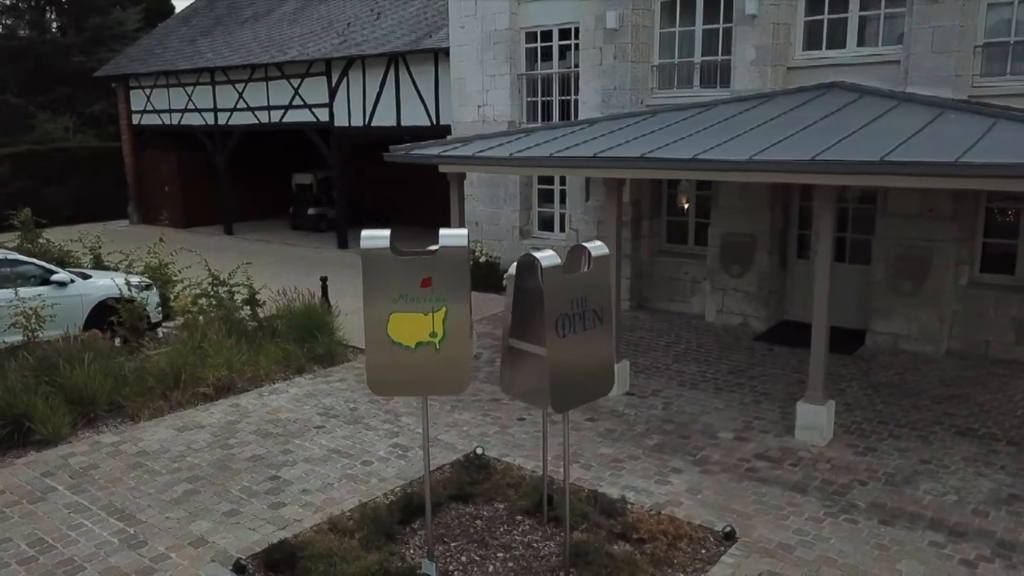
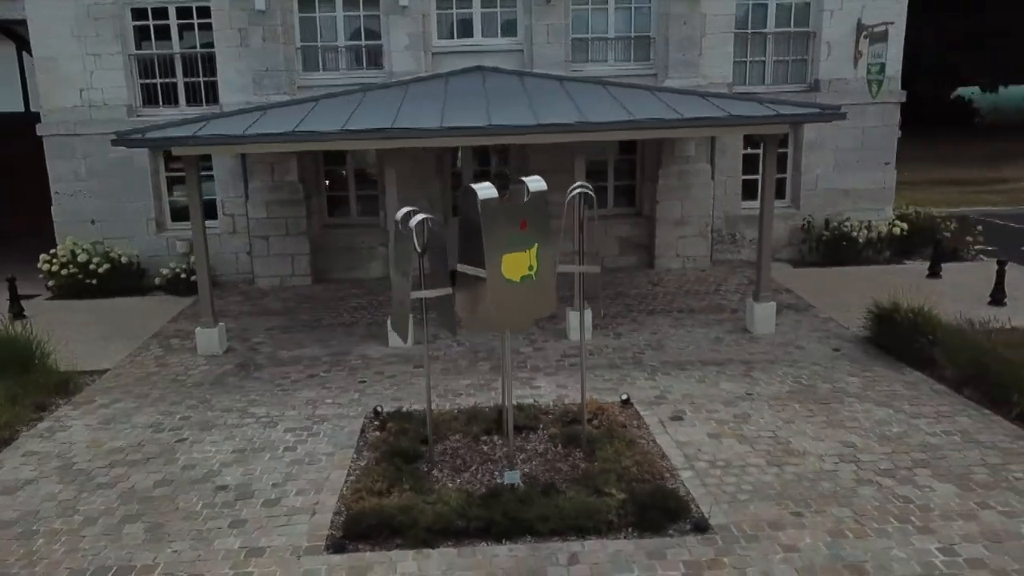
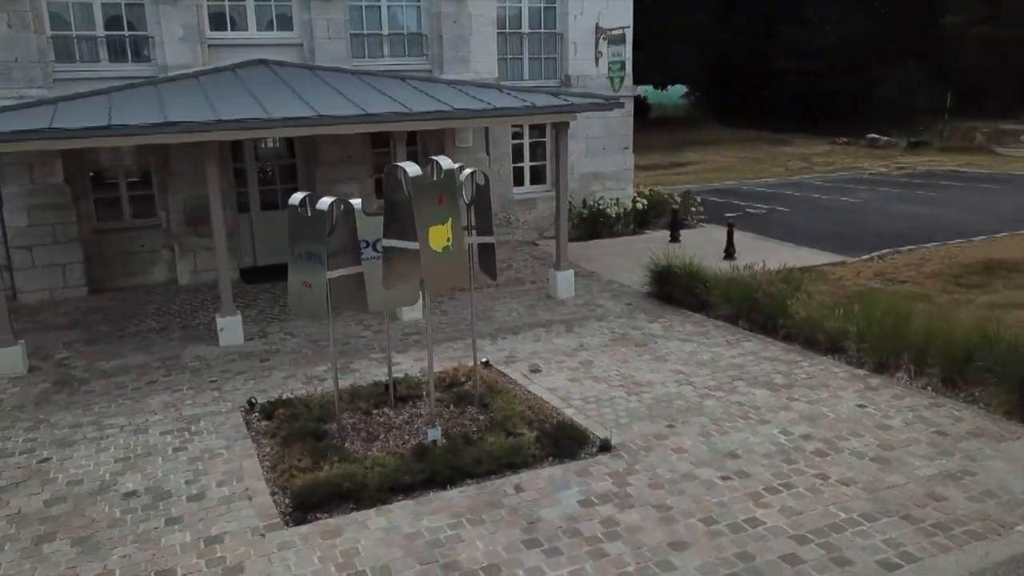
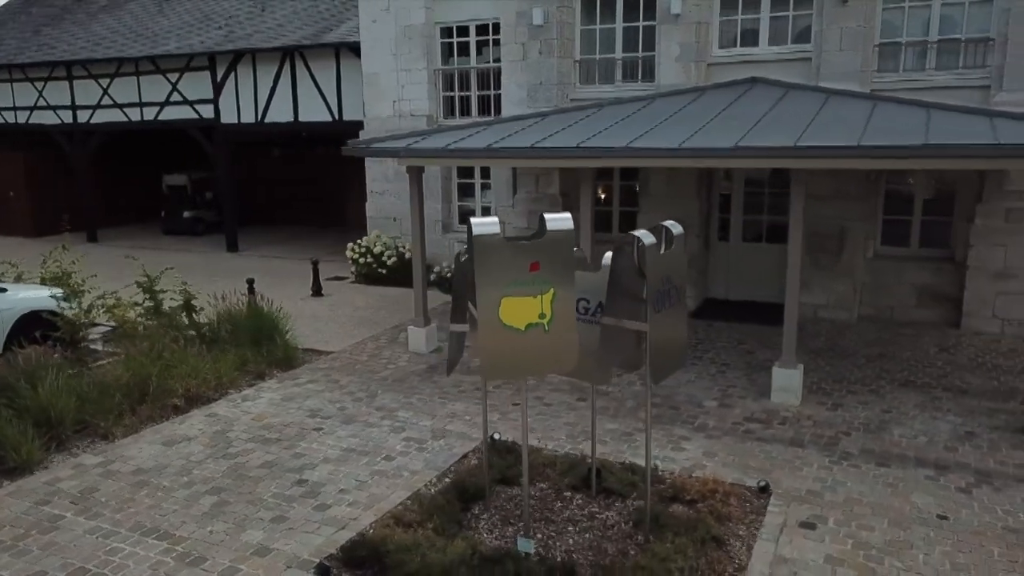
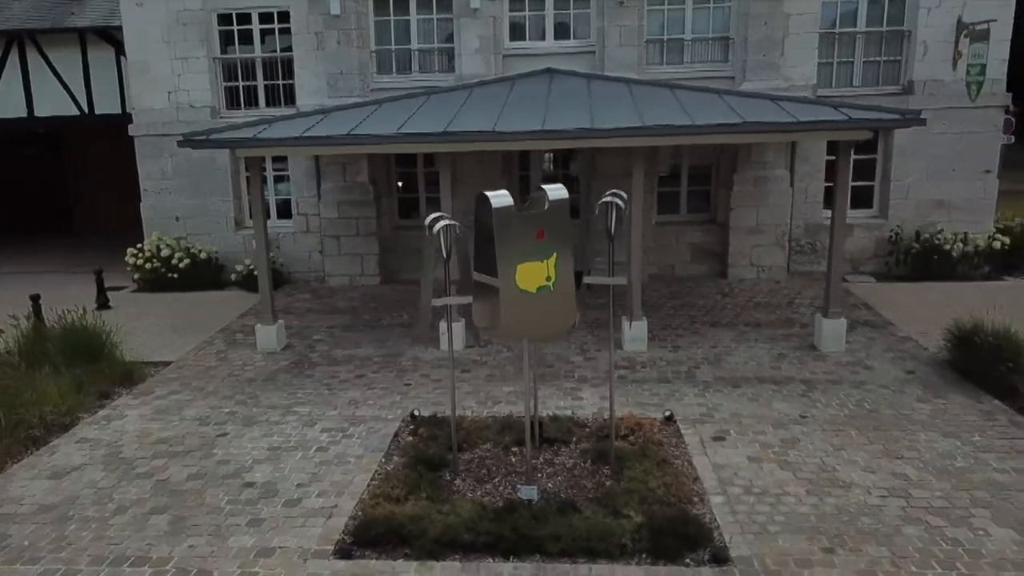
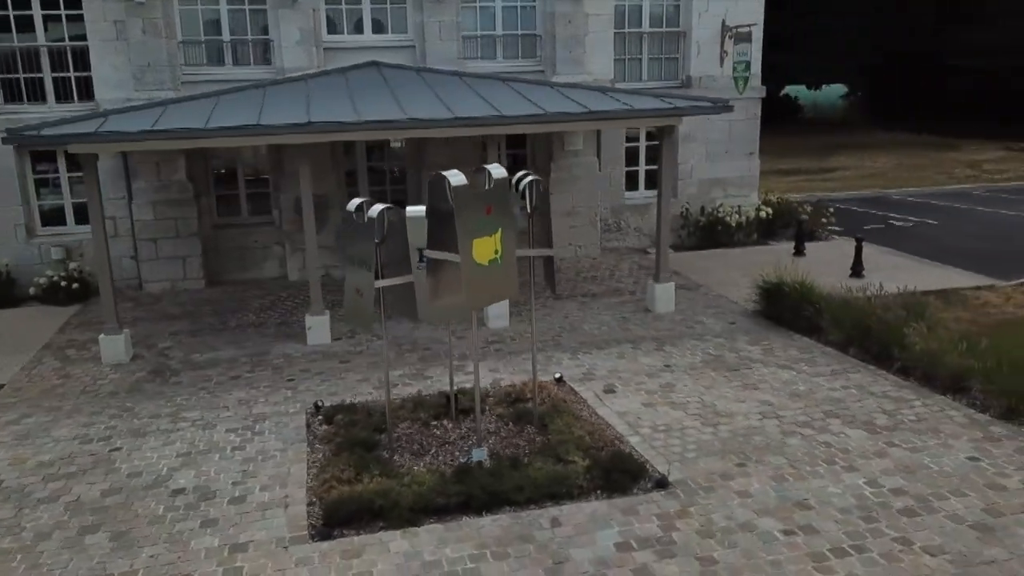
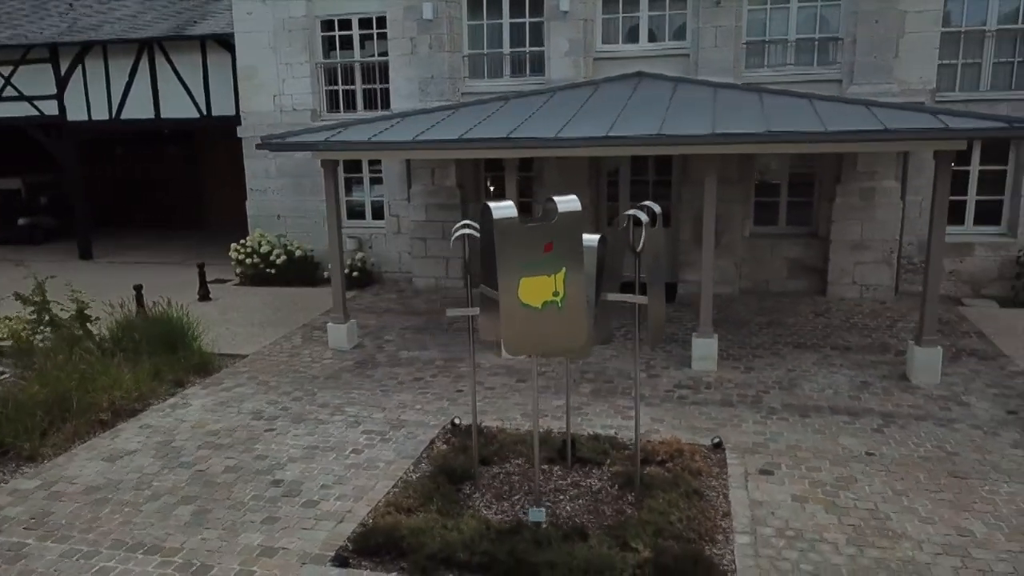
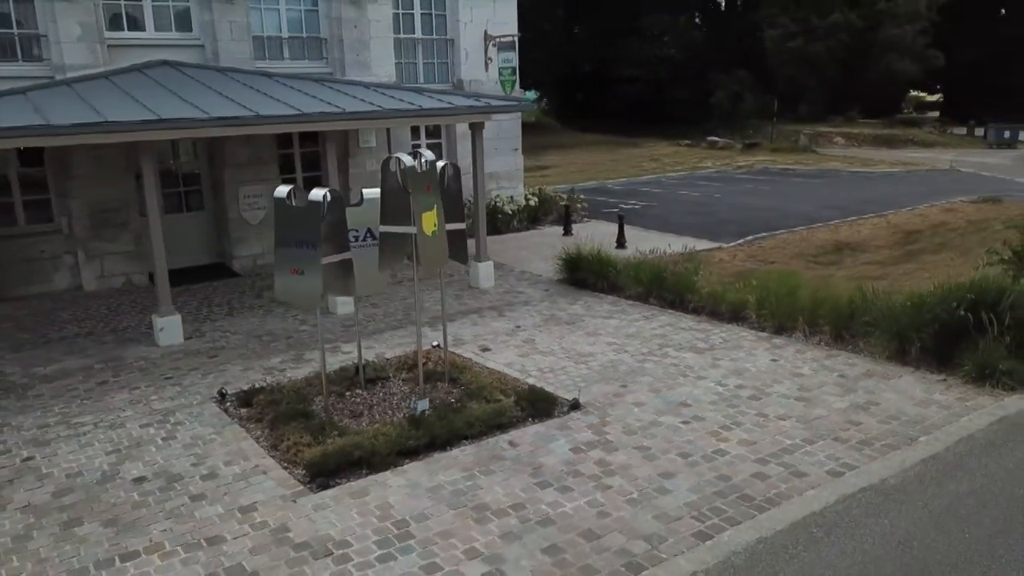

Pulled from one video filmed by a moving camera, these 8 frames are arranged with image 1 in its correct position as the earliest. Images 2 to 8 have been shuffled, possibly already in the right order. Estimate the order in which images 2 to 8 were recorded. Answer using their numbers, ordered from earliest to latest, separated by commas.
4, 7, 5, 2, 6, 3, 8
